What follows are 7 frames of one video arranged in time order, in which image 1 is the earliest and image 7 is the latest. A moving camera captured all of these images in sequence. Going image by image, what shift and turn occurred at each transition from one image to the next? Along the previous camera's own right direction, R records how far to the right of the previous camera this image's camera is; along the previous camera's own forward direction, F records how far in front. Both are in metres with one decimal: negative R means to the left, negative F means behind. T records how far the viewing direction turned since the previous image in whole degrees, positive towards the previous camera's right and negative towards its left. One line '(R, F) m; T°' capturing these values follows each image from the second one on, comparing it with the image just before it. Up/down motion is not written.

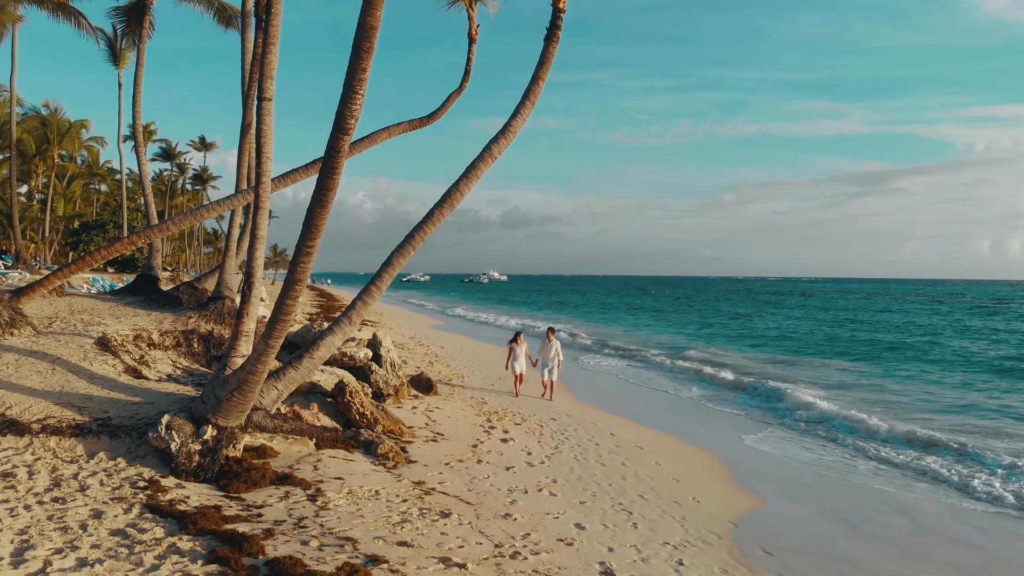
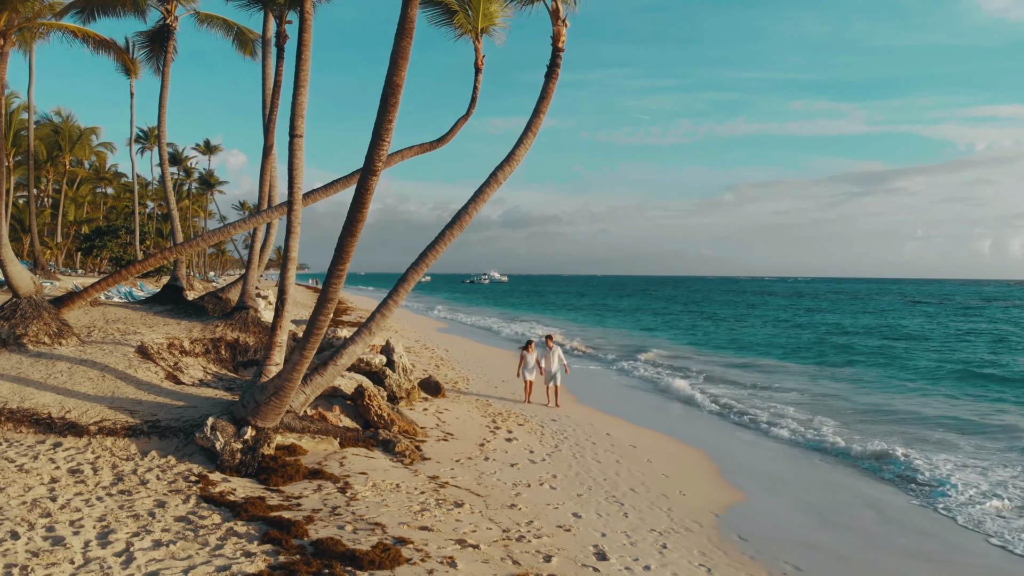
(0.0, -0.7) m; 0°
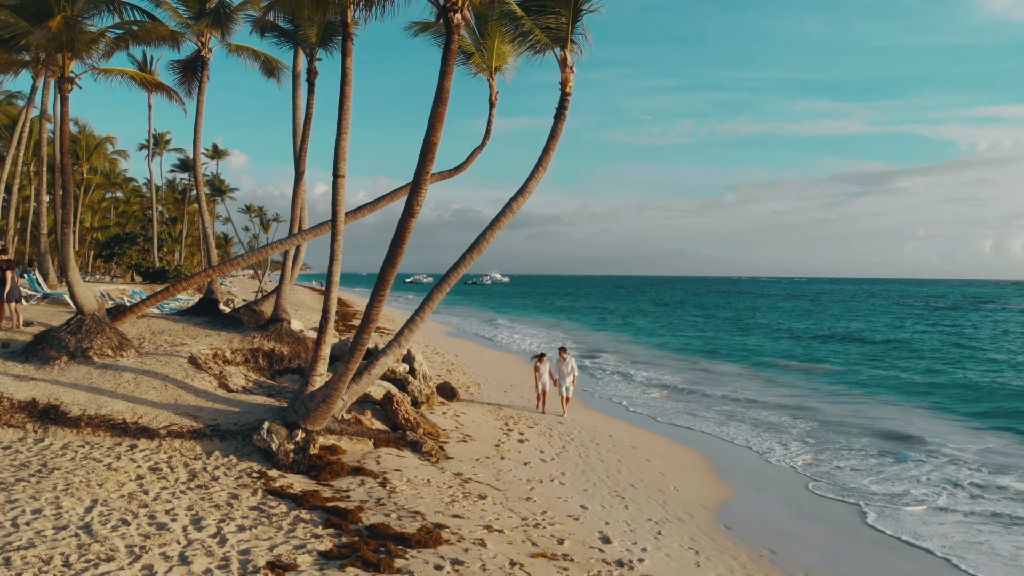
(-0.2, -0.9) m; 0°
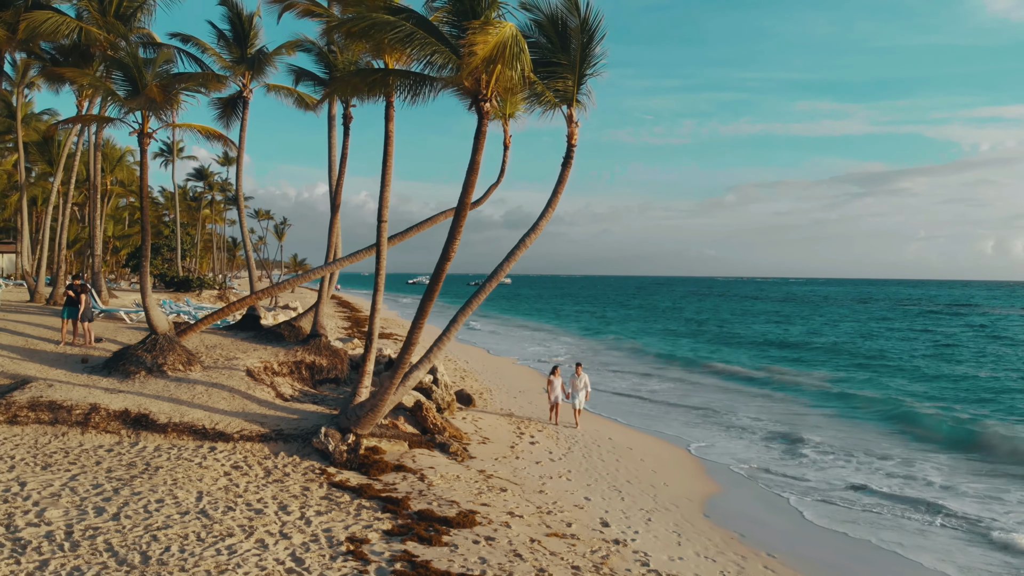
(-0.2, -1.4) m; 0°
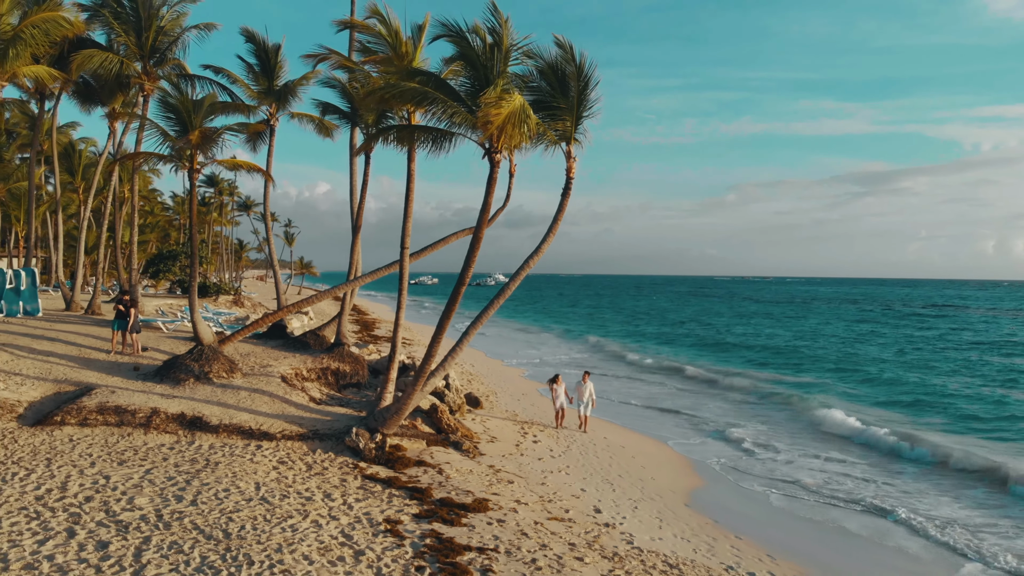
(-0.1, -1.3) m; 0°
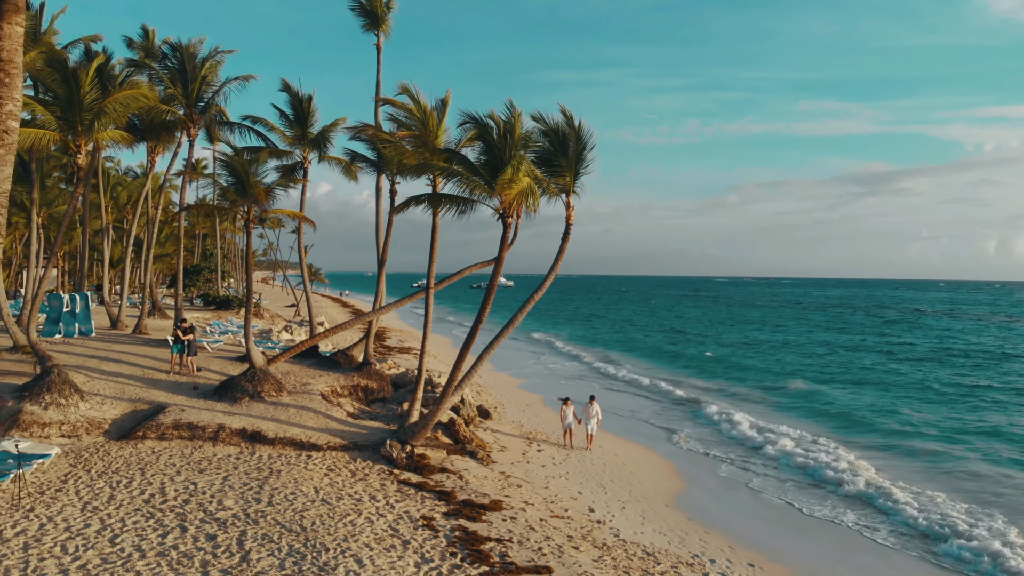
(-0.1, -1.8) m; 0°
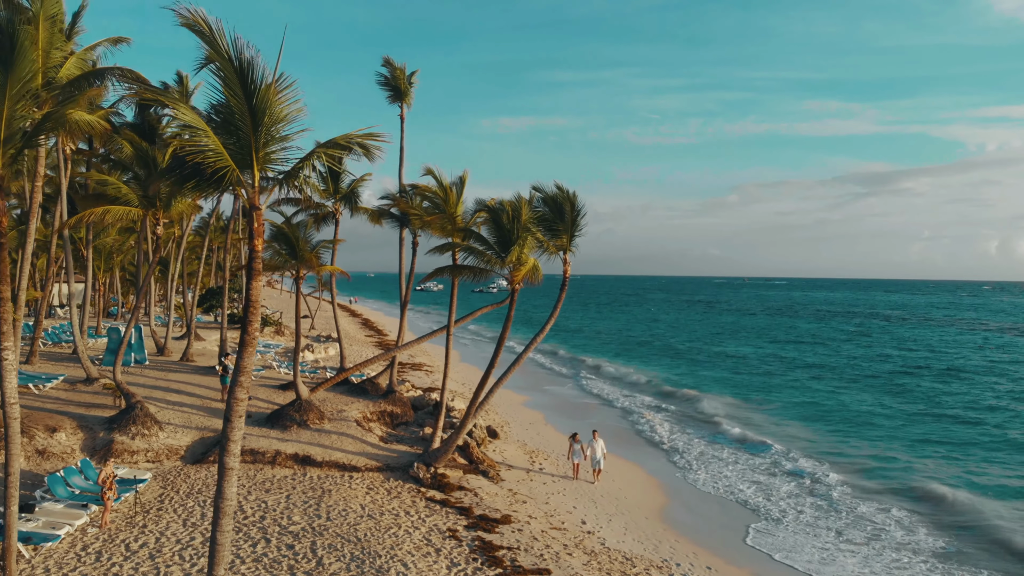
(-0.1, -2.3) m; 0°
